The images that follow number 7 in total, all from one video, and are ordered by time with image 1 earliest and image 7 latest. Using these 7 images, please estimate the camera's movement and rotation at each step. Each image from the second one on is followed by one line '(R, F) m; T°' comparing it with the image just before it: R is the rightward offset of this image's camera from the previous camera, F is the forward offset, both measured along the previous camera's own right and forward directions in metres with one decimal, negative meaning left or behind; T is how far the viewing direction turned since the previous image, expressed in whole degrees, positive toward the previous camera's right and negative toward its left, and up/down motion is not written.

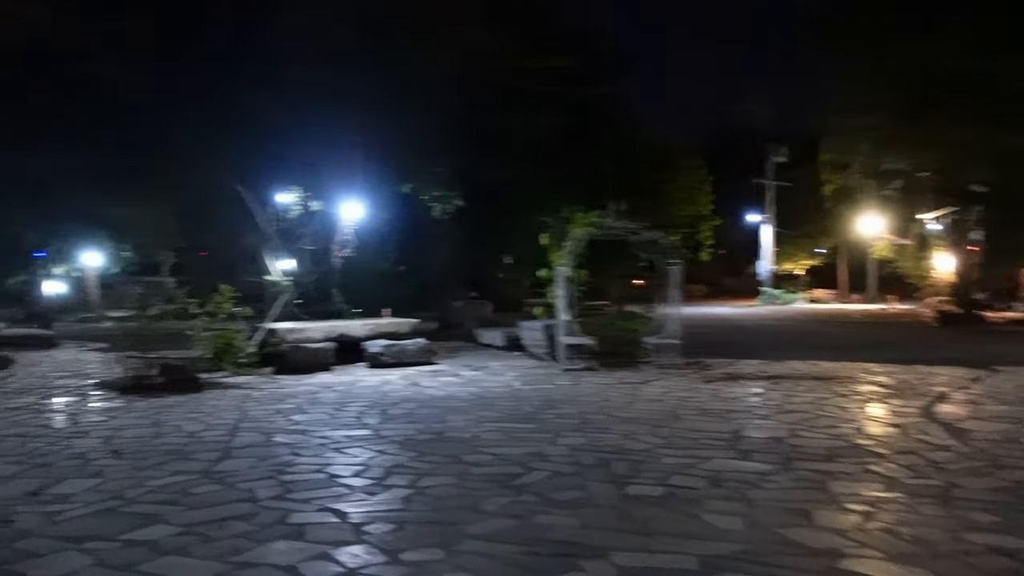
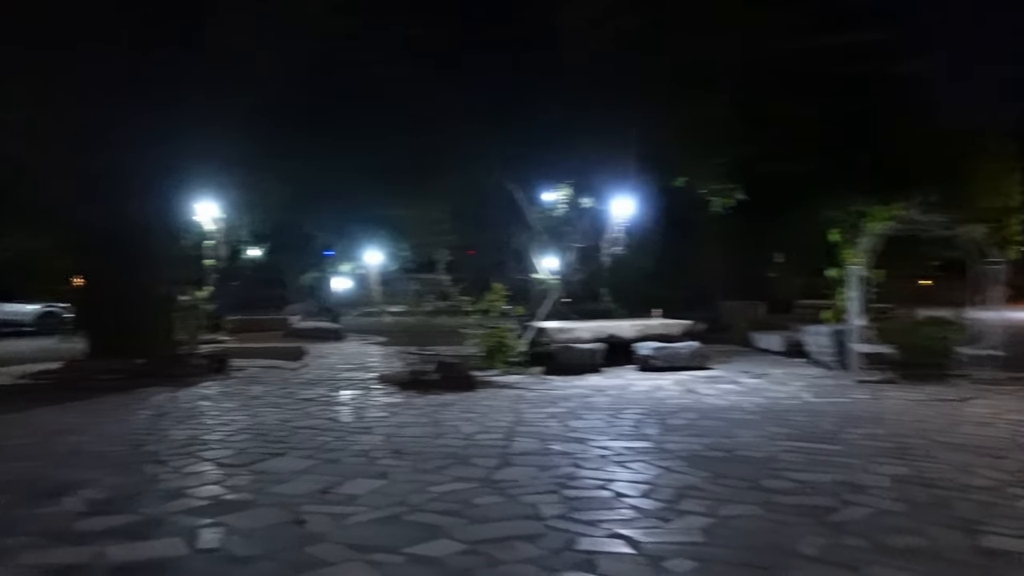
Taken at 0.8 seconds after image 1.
(-0.3, +0.6) m; -16°
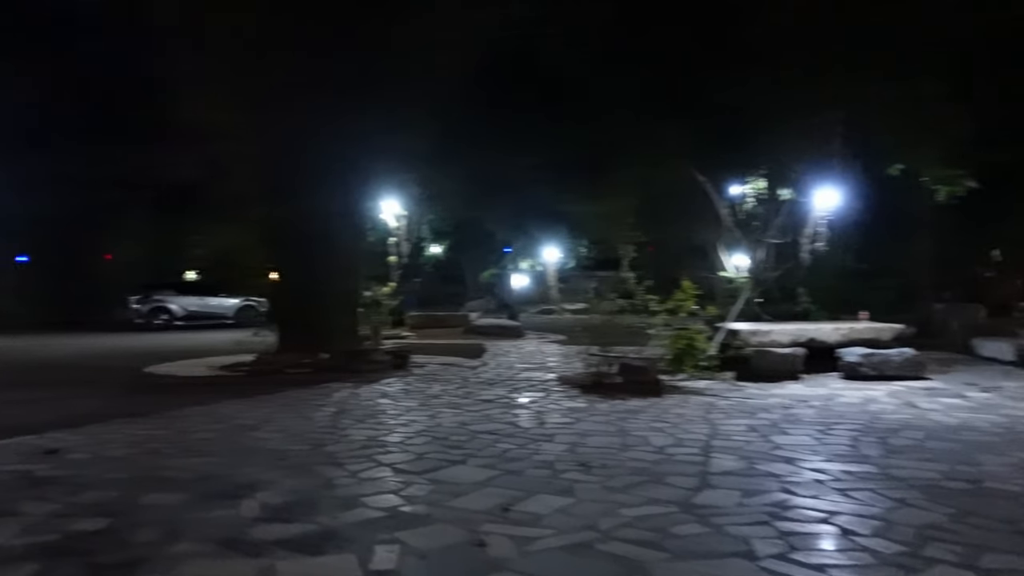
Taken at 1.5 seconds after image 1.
(-0.2, +0.6) m; -11°
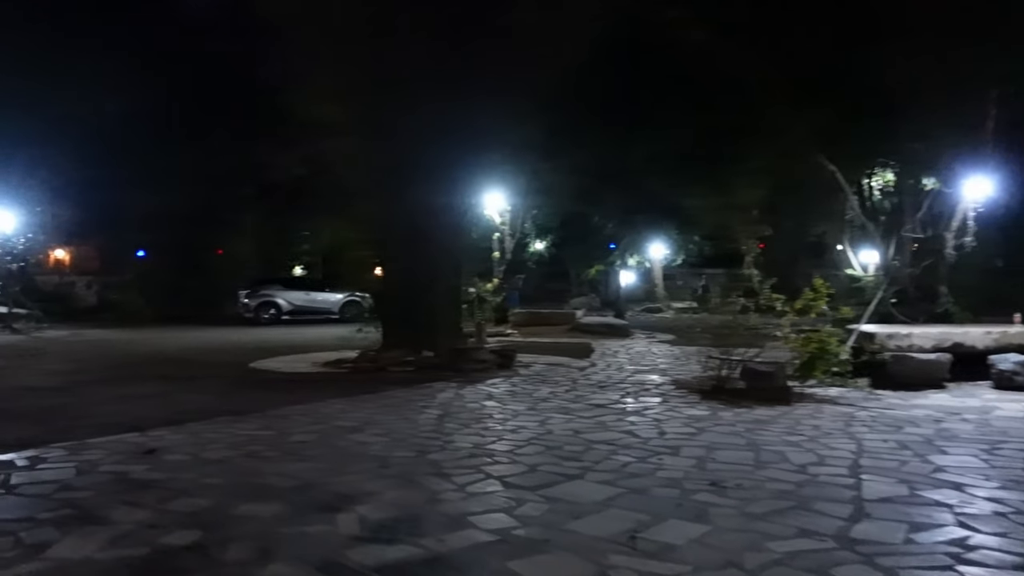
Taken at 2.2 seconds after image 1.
(-0.2, +0.6) m; -6°
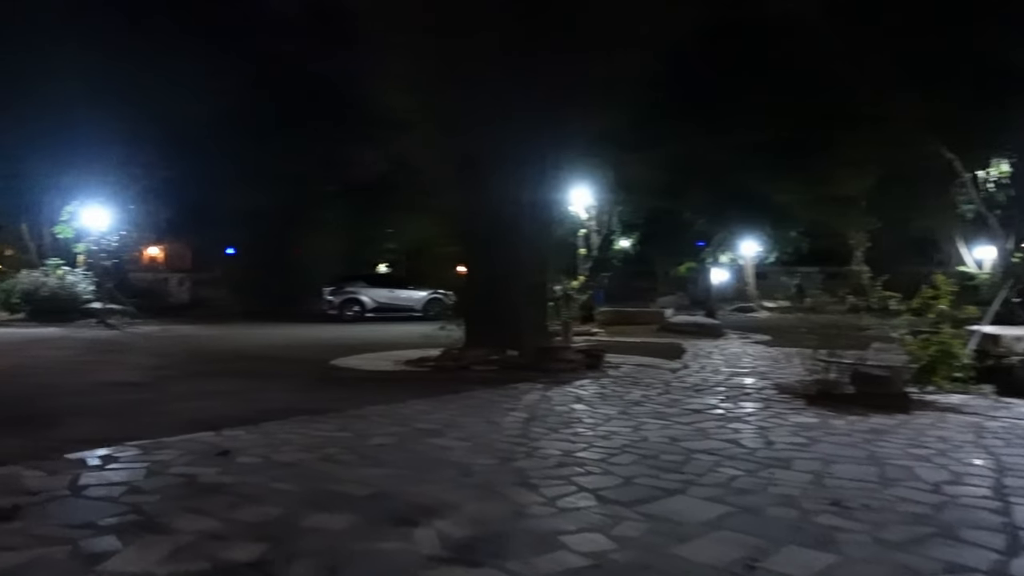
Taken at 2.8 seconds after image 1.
(-0.1, +0.5) m; -5°
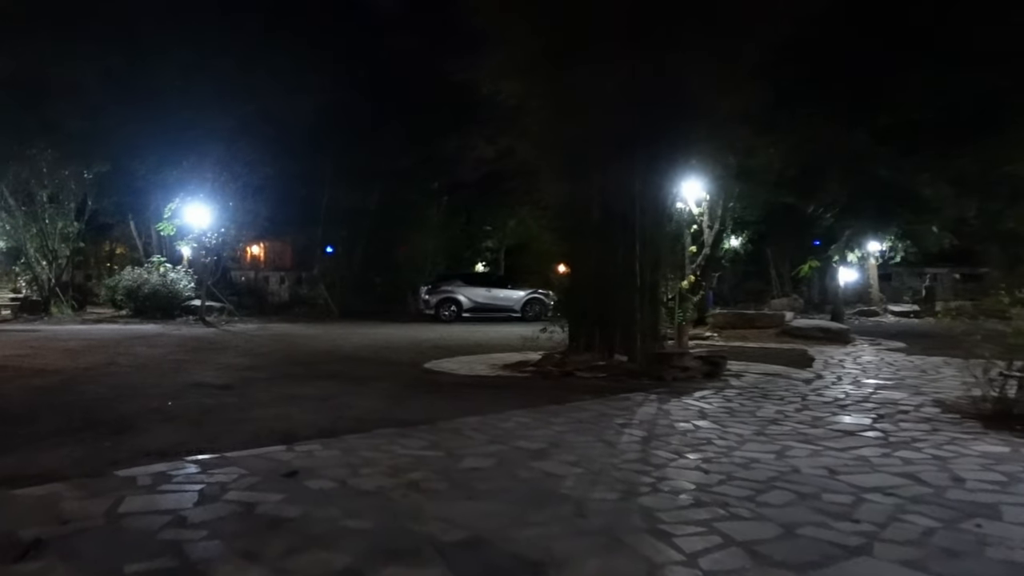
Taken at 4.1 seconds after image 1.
(-0.1, +1.2) m; -6°
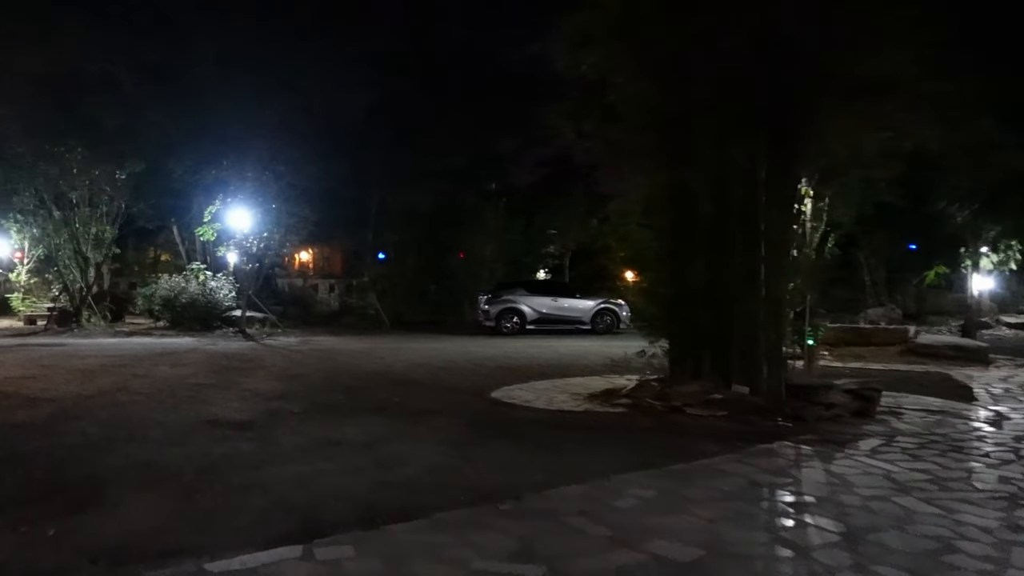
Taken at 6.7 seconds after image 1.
(-0.4, +2.3) m; -3°
